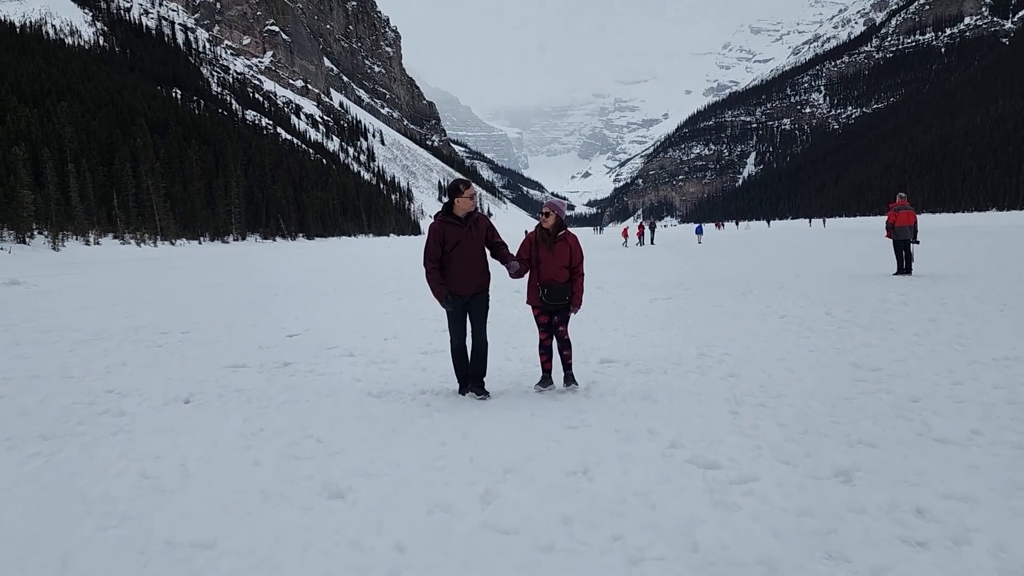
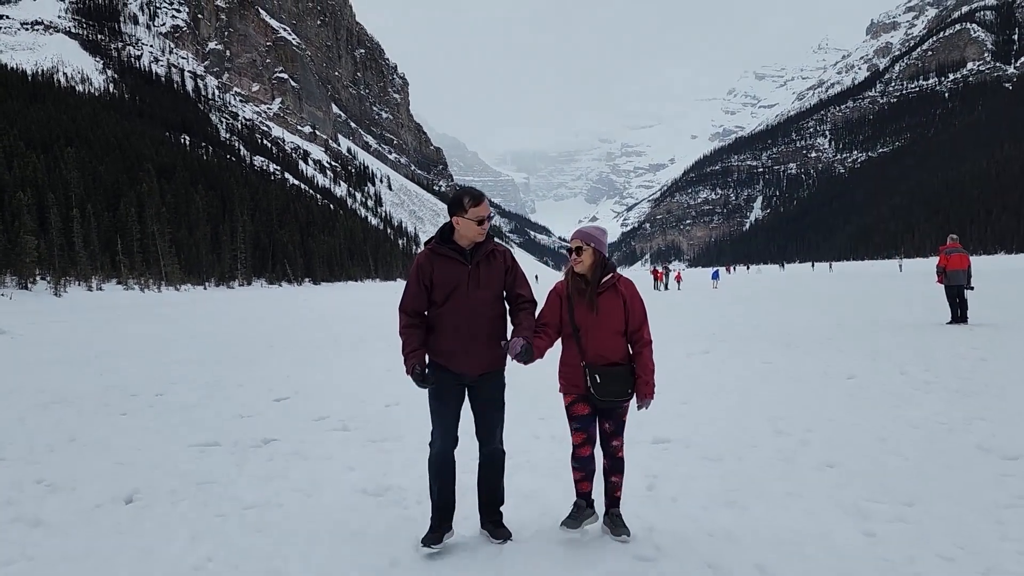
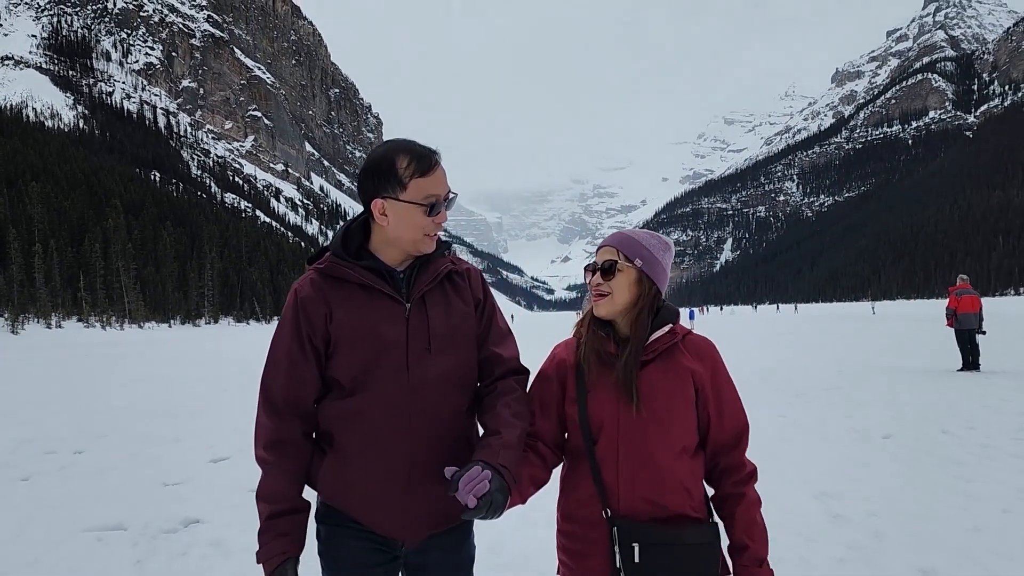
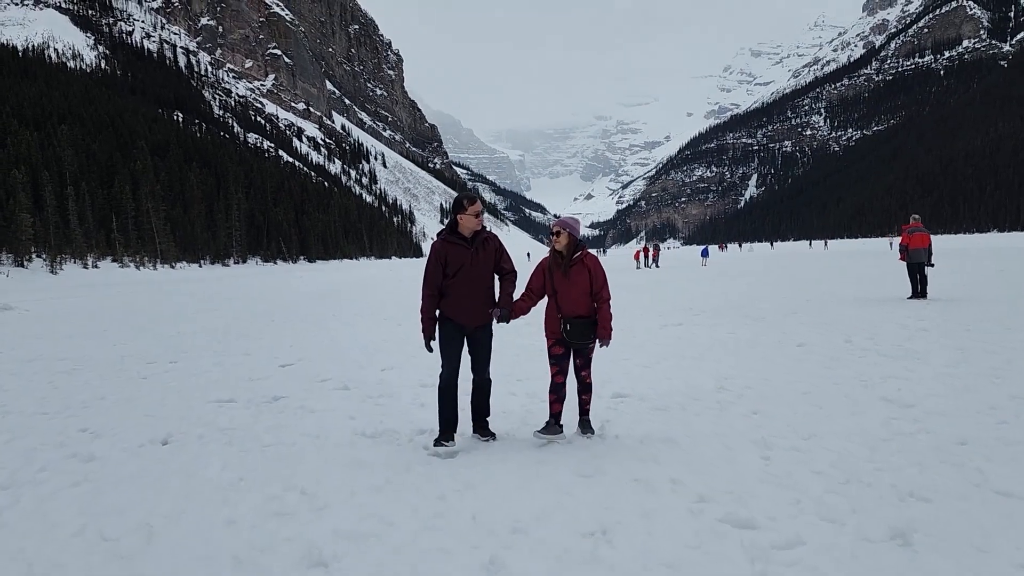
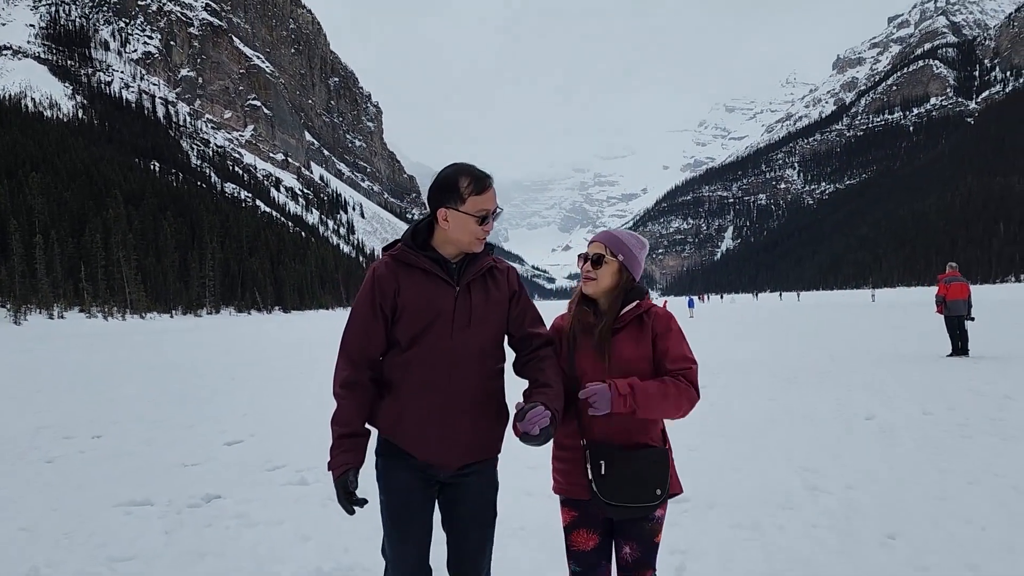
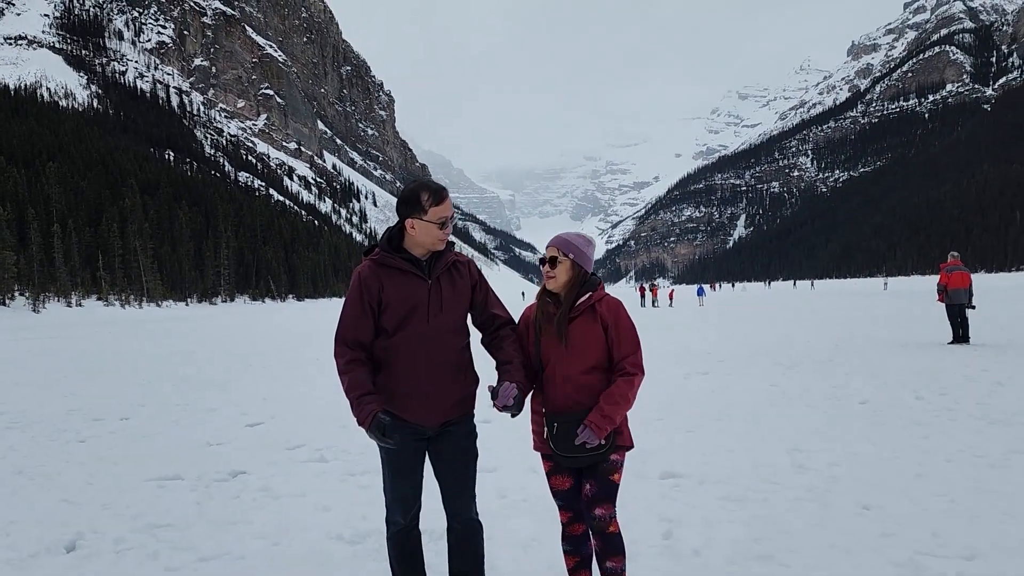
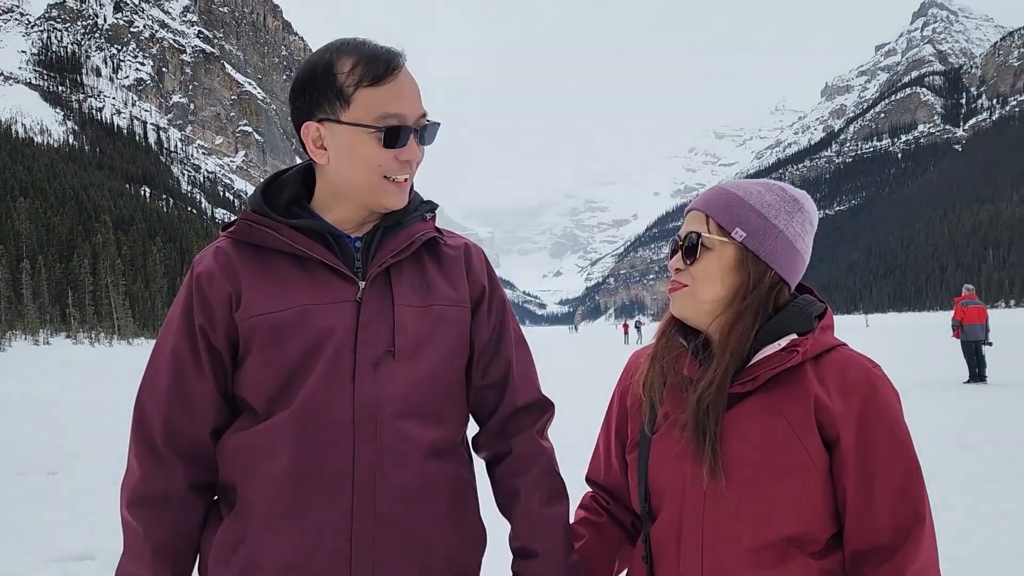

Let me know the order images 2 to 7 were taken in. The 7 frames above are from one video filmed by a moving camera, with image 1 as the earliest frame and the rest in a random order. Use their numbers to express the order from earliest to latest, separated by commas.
4, 2, 6, 5, 3, 7
